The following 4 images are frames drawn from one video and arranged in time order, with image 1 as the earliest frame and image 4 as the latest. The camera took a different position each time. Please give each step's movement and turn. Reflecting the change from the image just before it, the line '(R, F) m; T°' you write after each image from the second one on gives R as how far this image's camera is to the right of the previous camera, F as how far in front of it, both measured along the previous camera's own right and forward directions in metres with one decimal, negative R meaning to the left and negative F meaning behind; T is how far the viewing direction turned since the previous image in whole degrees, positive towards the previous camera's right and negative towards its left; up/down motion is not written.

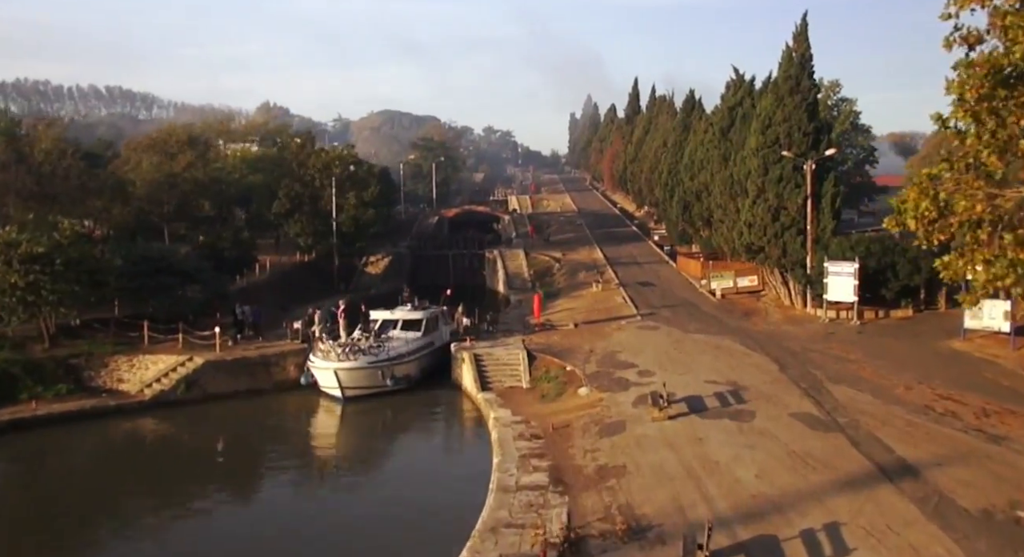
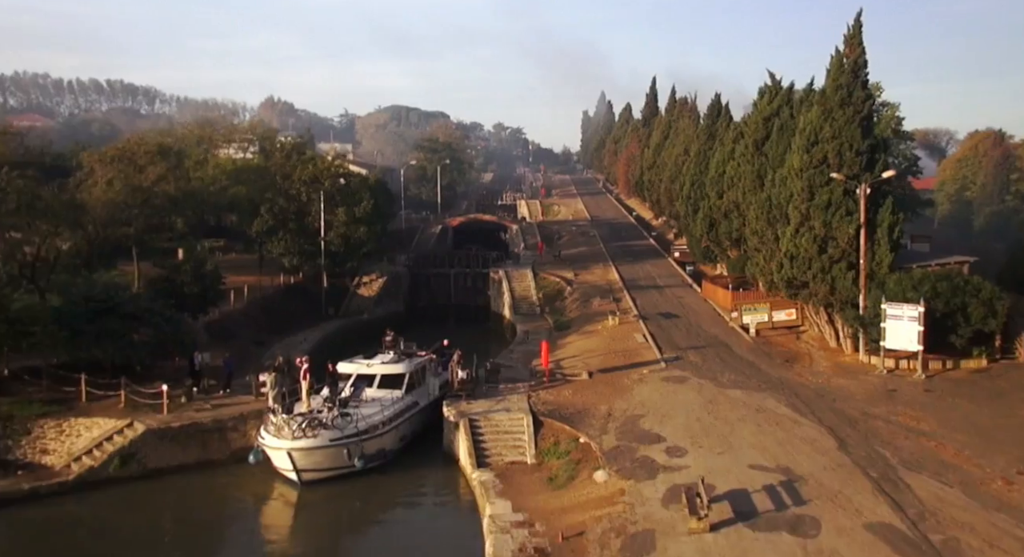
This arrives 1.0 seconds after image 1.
(+0.2, +4.1) m; -1°
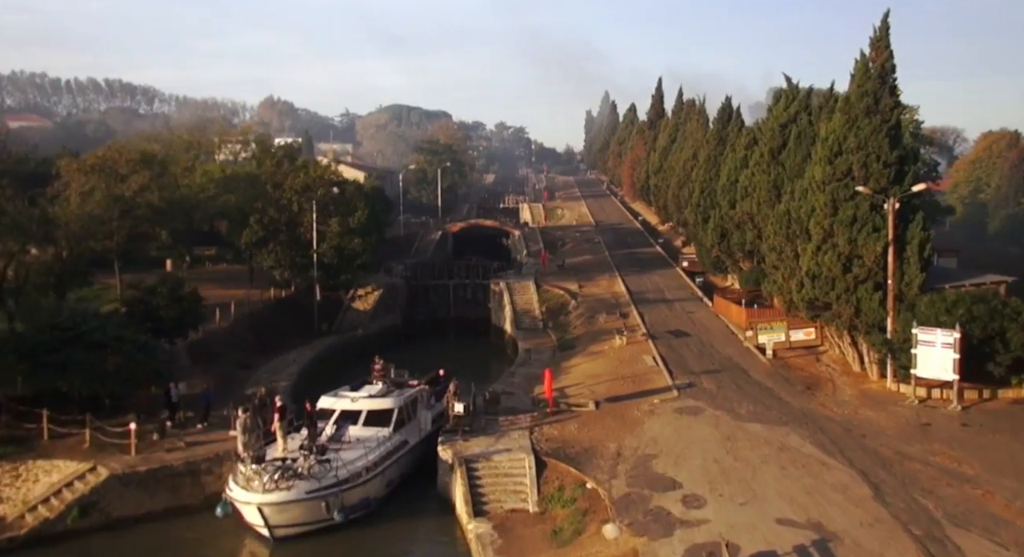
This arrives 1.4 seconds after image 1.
(+0.1, +1.9) m; 0°
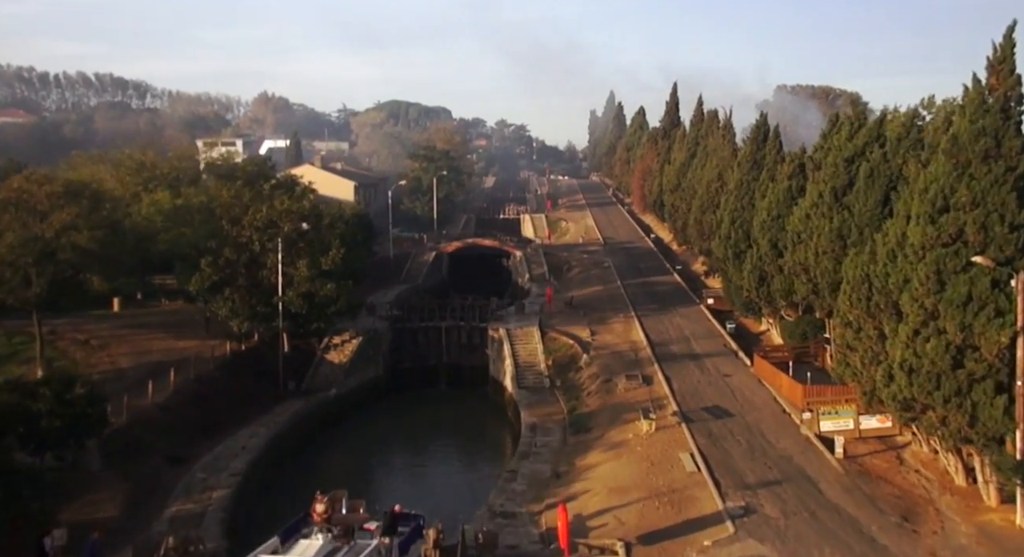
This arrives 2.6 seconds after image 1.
(-0.1, +6.1) m; 0°
